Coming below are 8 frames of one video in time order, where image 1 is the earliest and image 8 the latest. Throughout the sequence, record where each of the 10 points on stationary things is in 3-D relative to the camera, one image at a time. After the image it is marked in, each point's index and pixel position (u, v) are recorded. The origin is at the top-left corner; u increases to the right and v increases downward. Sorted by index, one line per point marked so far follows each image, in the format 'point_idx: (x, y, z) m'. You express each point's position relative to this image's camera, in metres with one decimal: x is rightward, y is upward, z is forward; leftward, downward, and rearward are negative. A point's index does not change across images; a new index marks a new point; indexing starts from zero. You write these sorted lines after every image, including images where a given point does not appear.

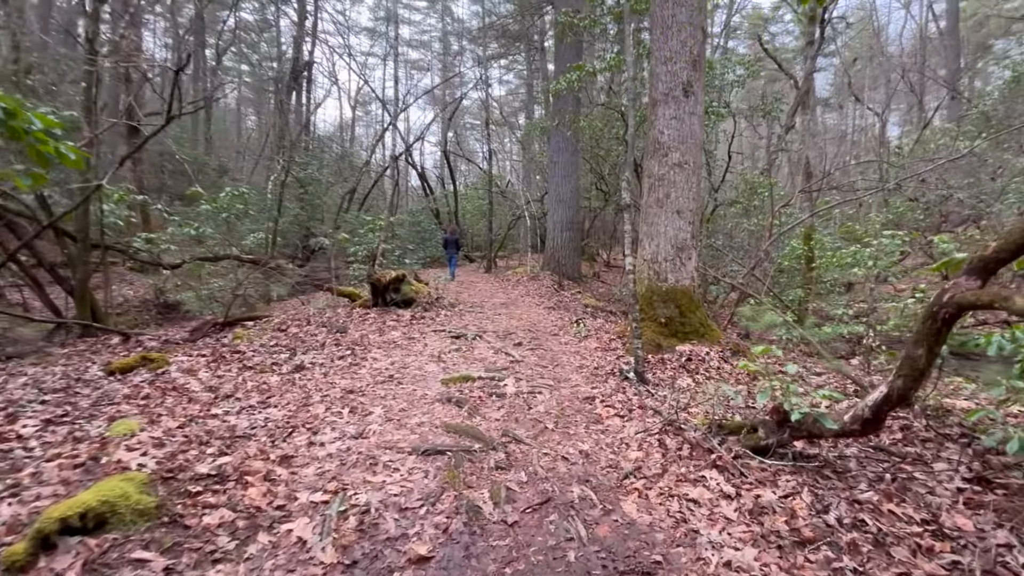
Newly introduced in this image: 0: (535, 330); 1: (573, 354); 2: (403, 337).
0: (+0.4, -0.7, +8.4) m
1: (+0.9, -0.9, +6.9) m
2: (-1.7, -0.8, +7.4) m
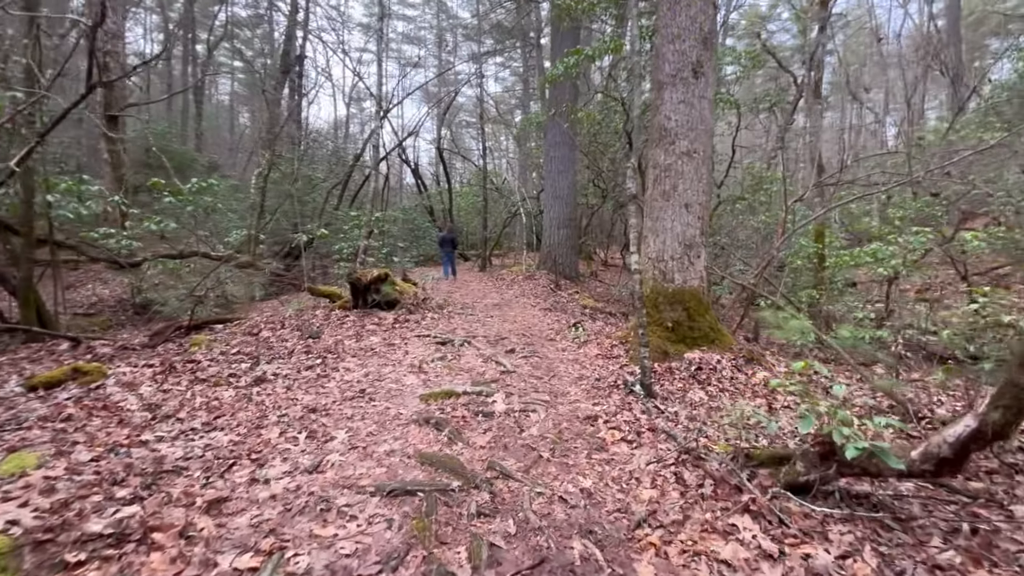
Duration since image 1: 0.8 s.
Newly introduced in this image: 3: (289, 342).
0: (+0.3, -0.7, +7.7) m
1: (+0.8, -1.0, +6.2) m
2: (-1.8, -0.8, +6.6) m
3: (-3.2, -0.8, +6.8) m
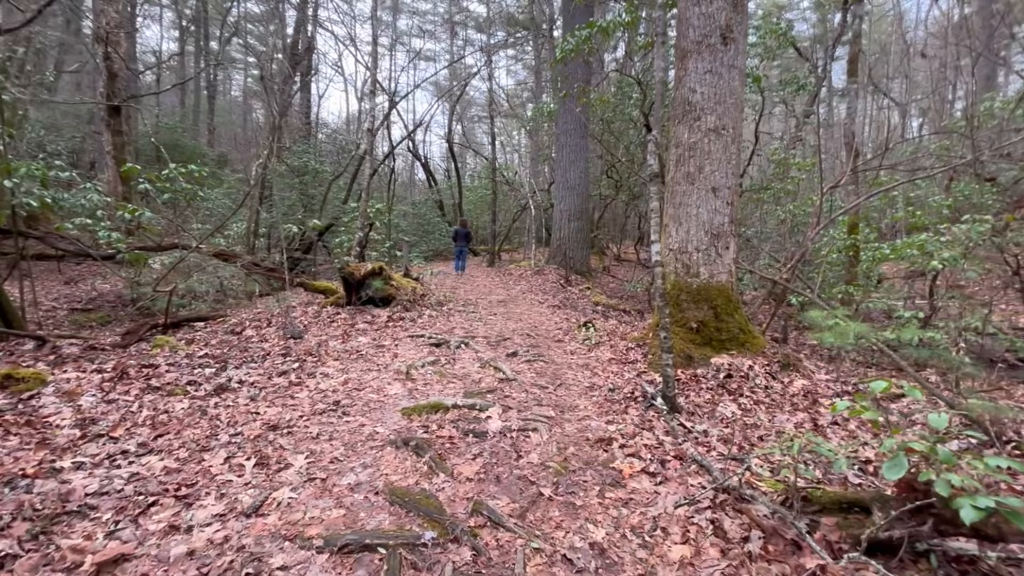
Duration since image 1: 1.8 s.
0: (+0.3, -0.7, +7.0) m
1: (+0.8, -0.9, +5.5) m
2: (-1.7, -0.7, +6.0) m
3: (-3.1, -0.7, +6.2) m
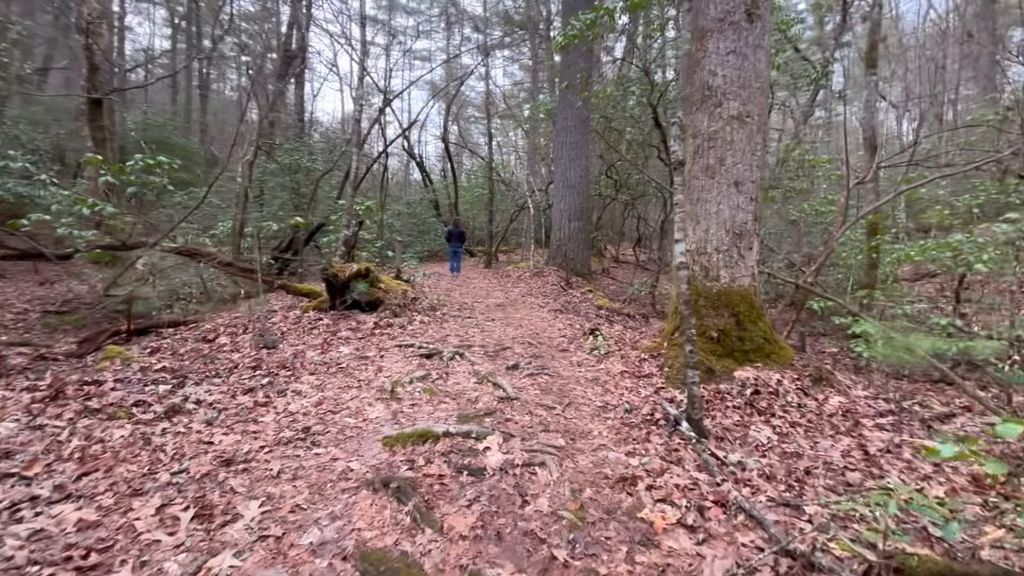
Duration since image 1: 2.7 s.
0: (+0.3, -0.7, +6.4) m
1: (+0.8, -1.0, +4.9) m
2: (-1.7, -0.7, +5.3) m
3: (-3.1, -0.7, +5.5) m
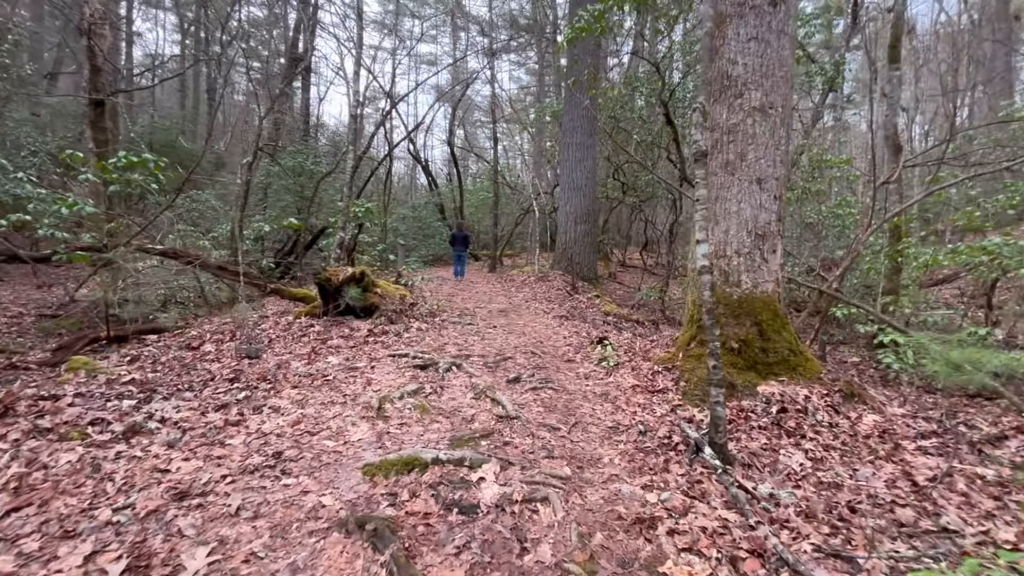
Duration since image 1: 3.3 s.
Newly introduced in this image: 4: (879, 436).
0: (+0.4, -0.8, +5.9) m
1: (+0.8, -1.0, +4.4) m
2: (-1.7, -0.8, +4.9) m
3: (-3.1, -0.8, +5.1) m
4: (+3.2, -1.3, +4.2) m
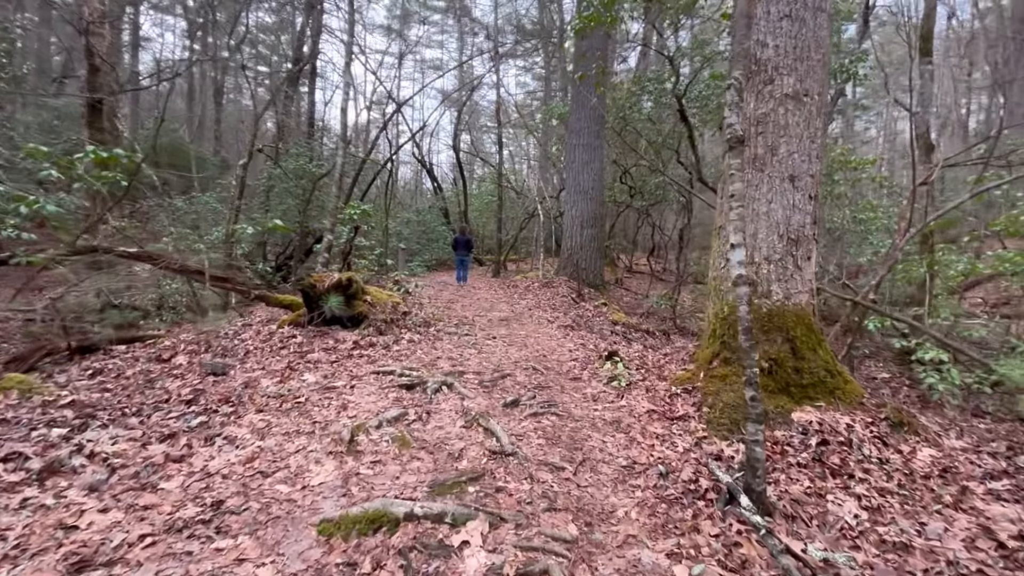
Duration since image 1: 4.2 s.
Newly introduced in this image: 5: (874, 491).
0: (+0.4, -0.9, +5.3) m
1: (+0.8, -1.1, +3.8) m
2: (-1.7, -0.9, +4.3) m
3: (-3.1, -0.9, +4.6) m
4: (+3.1, -1.4, +3.6) m
5: (+2.4, -1.4, +3.3) m
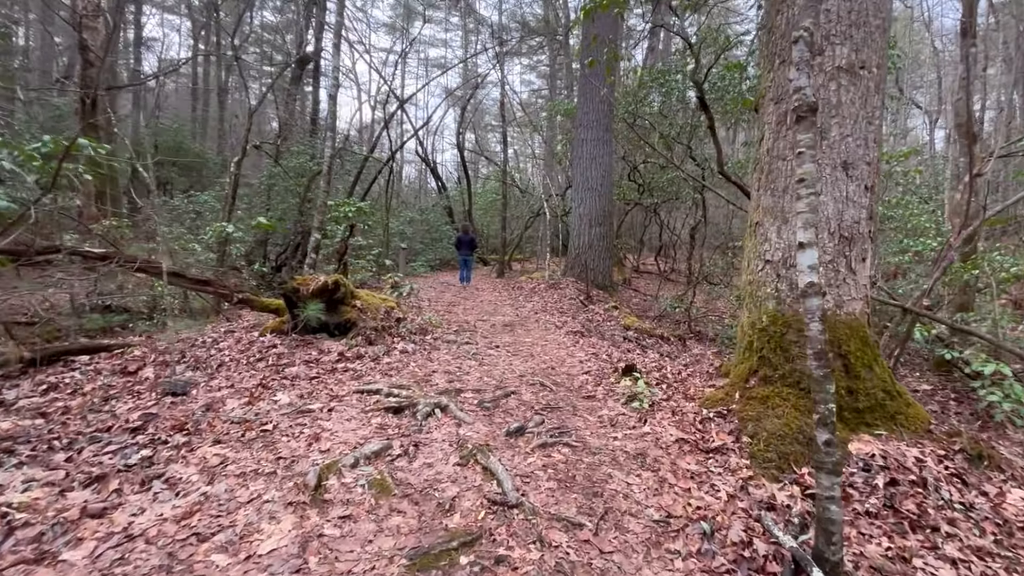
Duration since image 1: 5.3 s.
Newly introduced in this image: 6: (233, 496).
0: (+0.4, -0.9, +4.7) m
1: (+0.8, -1.1, +3.2) m
2: (-1.7, -0.9, +3.7) m
3: (-3.1, -0.9, +4.0) m
4: (+3.2, -1.4, +2.9) m
5: (+2.5, -1.4, +2.6) m
6: (-1.5, -1.1, +2.6) m
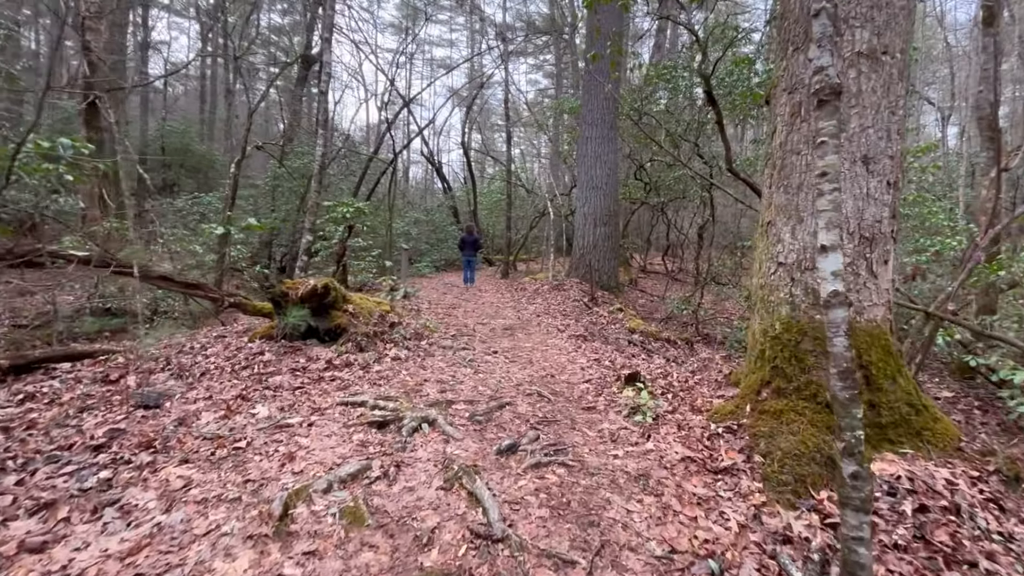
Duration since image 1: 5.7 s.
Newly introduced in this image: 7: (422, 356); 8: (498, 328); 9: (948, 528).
0: (+0.4, -1.0, +4.4) m
1: (+0.7, -1.2, +2.9) m
2: (-1.8, -1.0, +3.5) m
3: (-3.1, -1.0, +3.8) m
4: (+3.1, -1.5, +2.6) m
5: (+2.4, -1.4, +2.3) m
6: (-1.6, -1.2, +2.4) m
7: (-1.0, -0.8, +5.4) m
8: (-0.3, -0.6, +7.6) m
9: (+2.4, -1.3, +2.7) m
